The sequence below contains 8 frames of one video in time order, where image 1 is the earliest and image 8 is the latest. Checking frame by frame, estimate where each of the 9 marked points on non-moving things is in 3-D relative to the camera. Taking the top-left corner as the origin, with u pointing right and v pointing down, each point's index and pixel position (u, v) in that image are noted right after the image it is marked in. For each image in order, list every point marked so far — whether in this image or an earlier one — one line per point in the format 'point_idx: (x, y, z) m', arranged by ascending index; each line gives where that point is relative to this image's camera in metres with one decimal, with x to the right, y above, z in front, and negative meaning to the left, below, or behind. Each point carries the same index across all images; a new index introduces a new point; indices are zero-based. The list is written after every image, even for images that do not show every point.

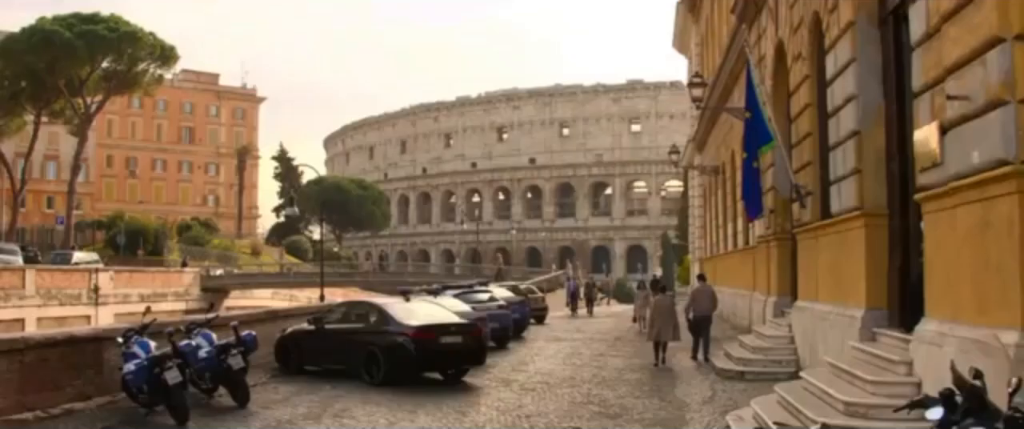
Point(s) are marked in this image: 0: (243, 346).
0: (-3.9, -1.9, +14.1) m
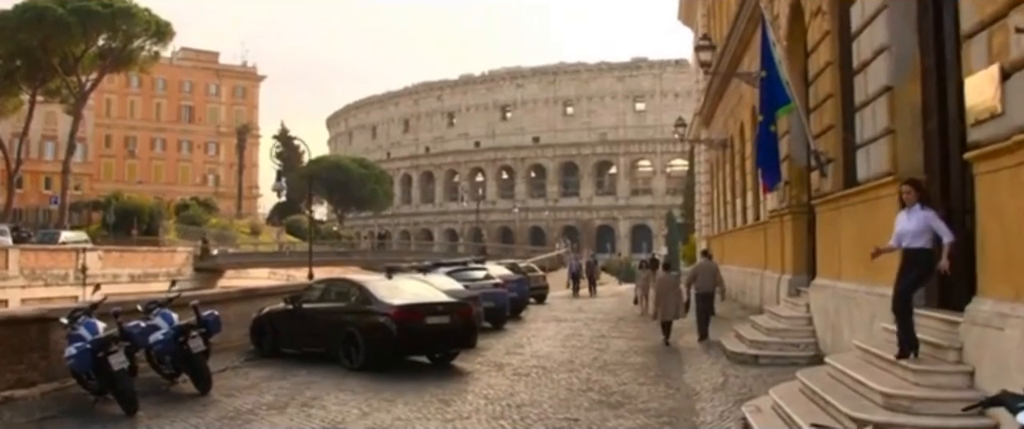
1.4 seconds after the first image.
0: (-4.0, -1.5, +12.7) m
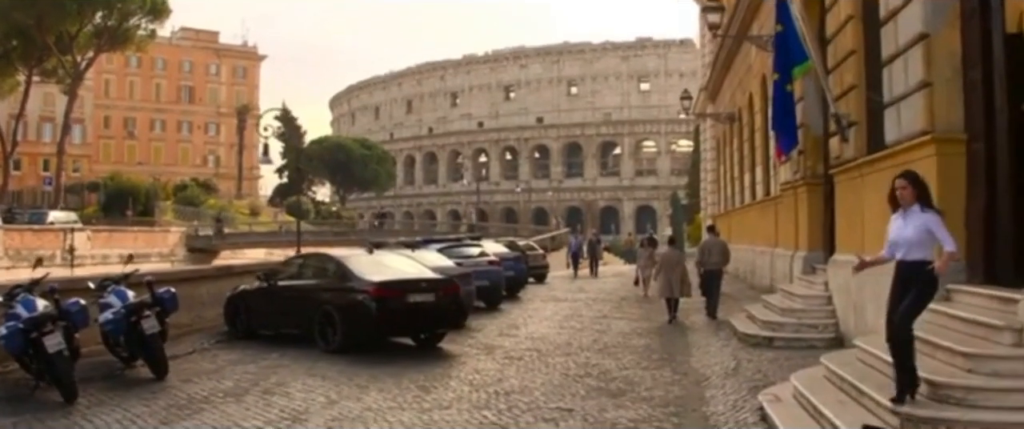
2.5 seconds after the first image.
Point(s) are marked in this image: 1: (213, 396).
0: (-4.2, -1.1, +11.5) m
1: (-3.0, -1.8, +10.0) m
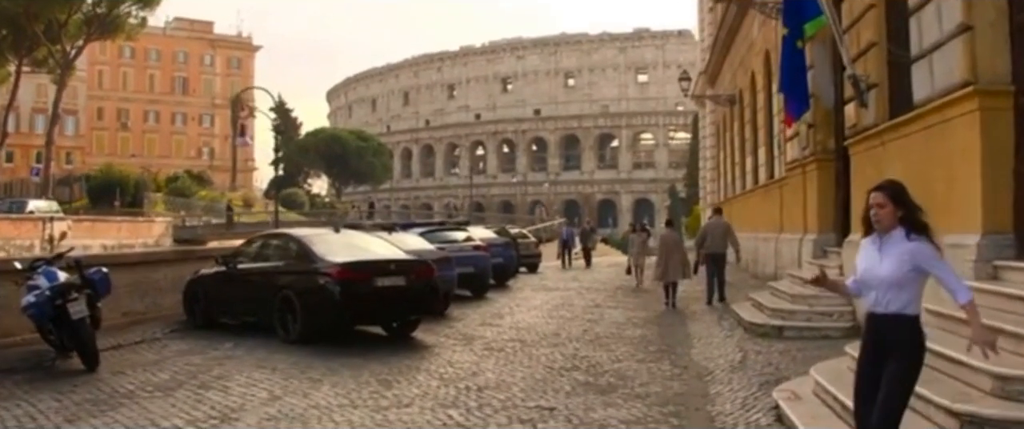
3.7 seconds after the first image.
0: (-4.4, -0.8, +10.1) m
1: (-3.3, -1.6, +8.6) m
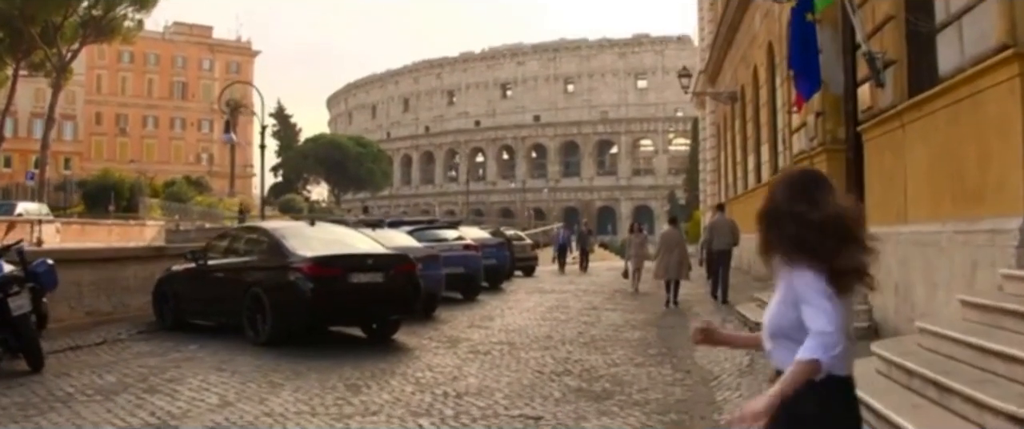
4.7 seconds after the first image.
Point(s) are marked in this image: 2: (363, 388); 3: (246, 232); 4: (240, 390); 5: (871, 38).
0: (-4.5, -0.7, +9.2) m
1: (-3.4, -1.4, +7.7) m
2: (-1.2, -1.4, +8.0) m
3: (-3.3, -0.2, +12.1) m
4: (-2.2, -1.4, +7.8) m
5: (+4.1, +2.0, +11.0) m
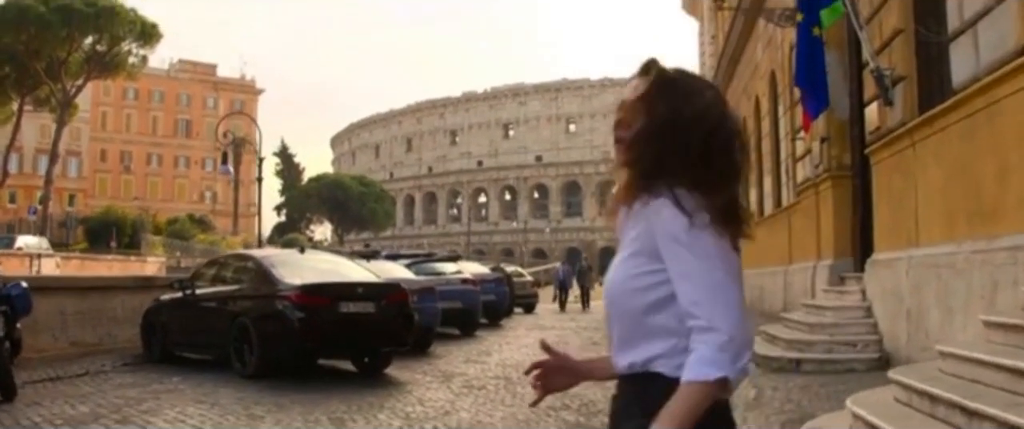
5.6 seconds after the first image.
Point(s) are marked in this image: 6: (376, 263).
0: (-4.6, -0.9, +8.8) m
1: (-3.5, -1.6, +7.3) m
2: (-1.3, -1.6, +7.5) m
3: (-3.3, -0.6, +11.7) m
4: (-2.2, -1.6, +7.3) m
5: (+4.0, +1.6, +10.7) m
6: (-2.0, -0.8, +14.9) m
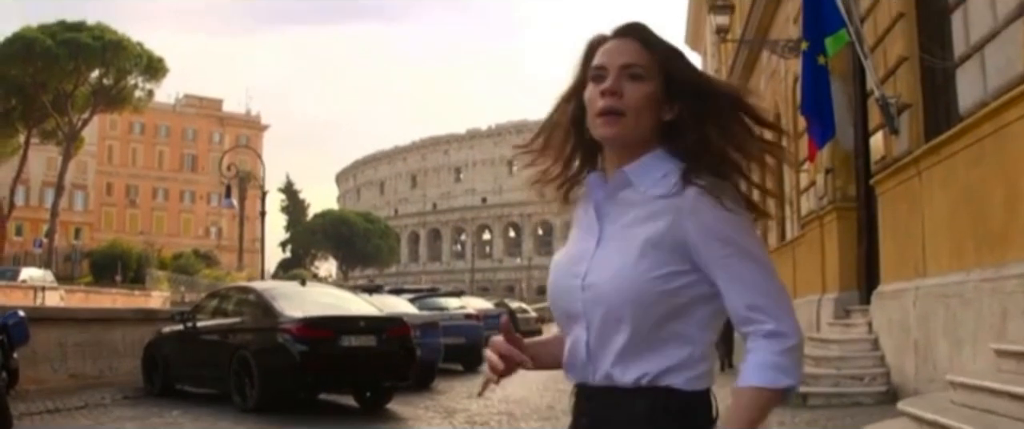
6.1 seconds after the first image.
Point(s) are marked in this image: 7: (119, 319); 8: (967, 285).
0: (-4.5, -1.1, +8.8) m
1: (-3.4, -1.8, +7.2) m
2: (-1.2, -1.8, +7.4) m
3: (-3.3, -0.9, +11.7) m
4: (-2.2, -1.8, +7.2) m
5: (+4.1, +1.2, +10.7) m
6: (-2.0, -1.3, +14.8) m
7: (-5.5, -1.5, +13.7) m
8: (+3.6, -0.6, +7.7) m
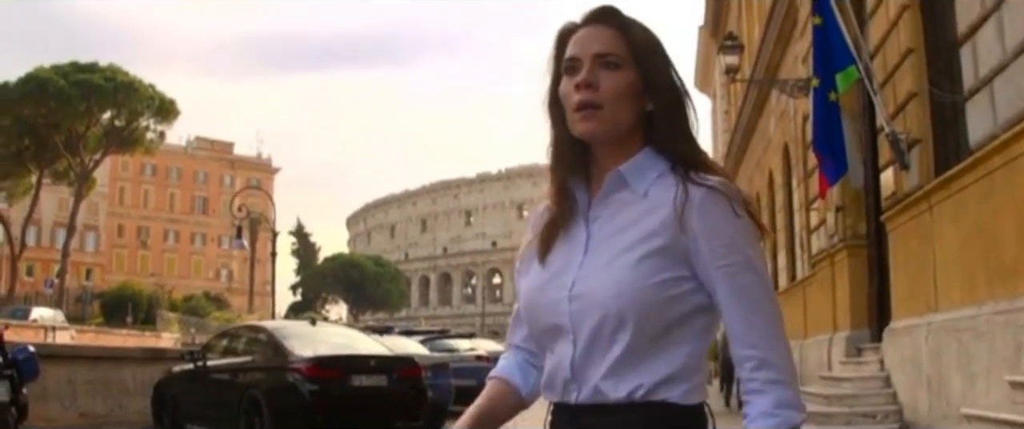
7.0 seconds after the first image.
0: (-4.4, -1.5, +8.8) m
1: (-3.4, -2.0, +7.2) m
2: (-1.2, -2.1, +7.4) m
3: (-3.1, -1.4, +11.7) m
4: (-2.1, -2.0, +7.2) m
5: (+4.2, +0.8, +10.7) m
6: (-1.8, -1.9, +14.8) m
7: (-5.4, -2.0, +13.7) m
8: (+3.7, -1.0, +7.6) m
